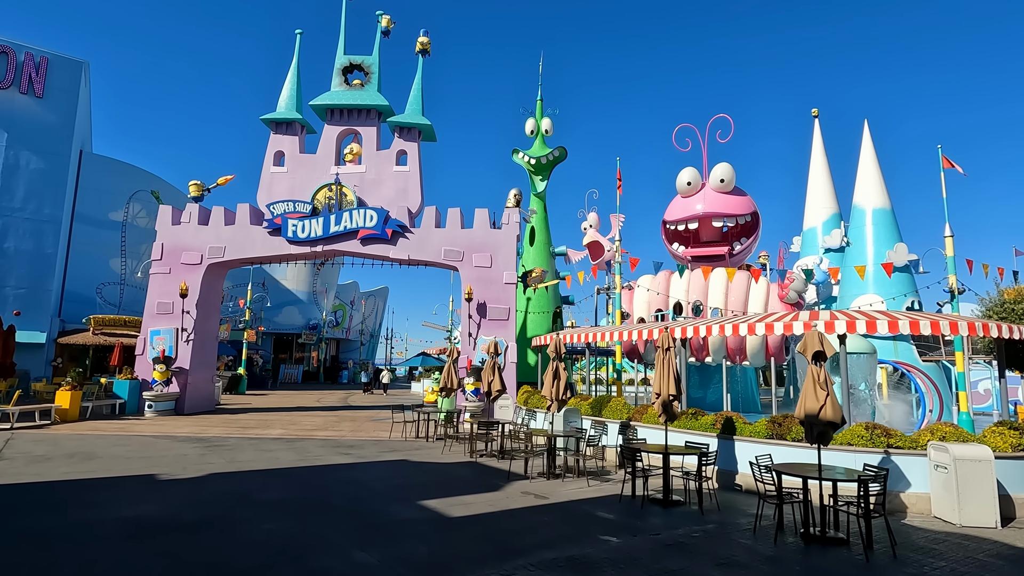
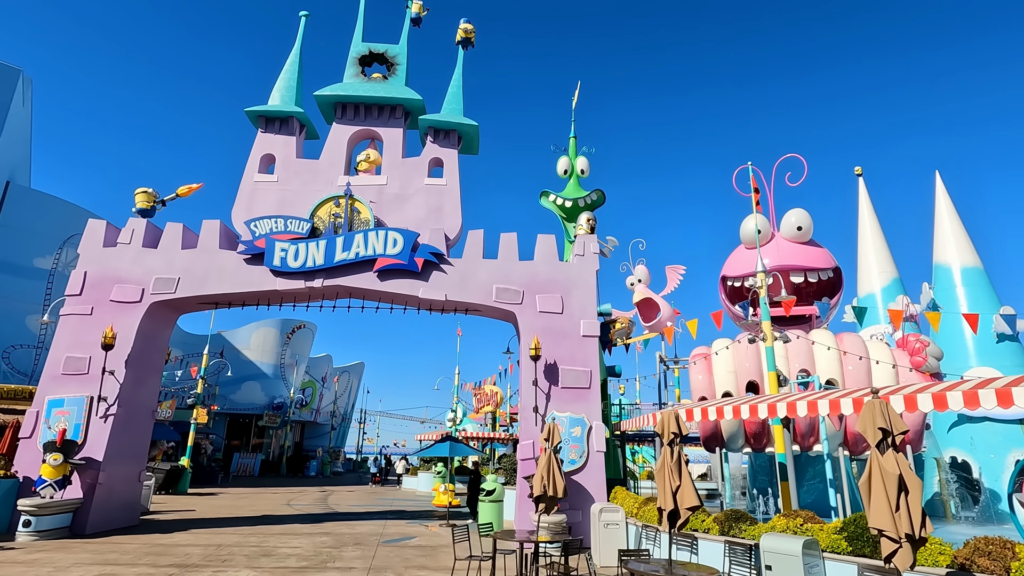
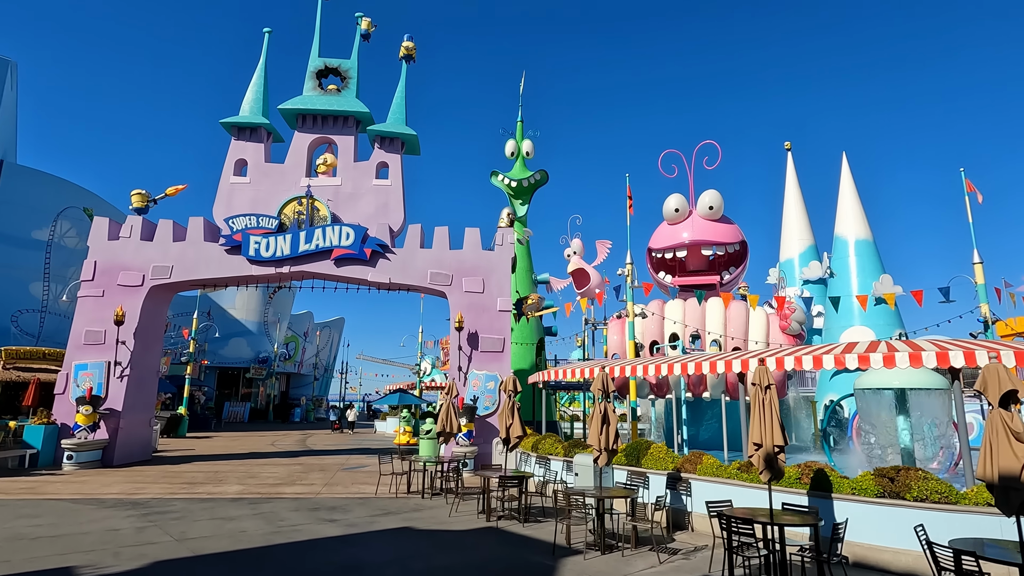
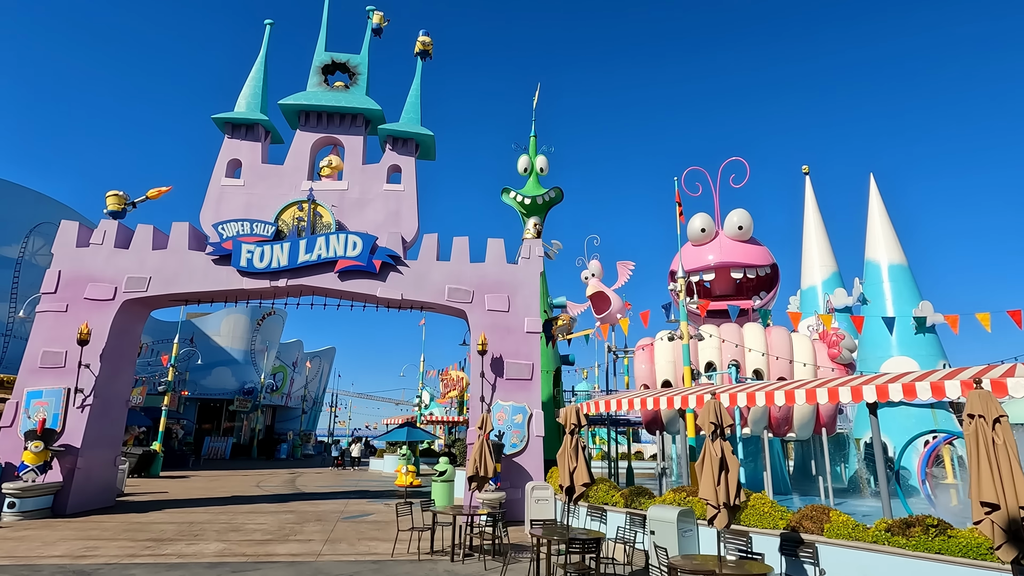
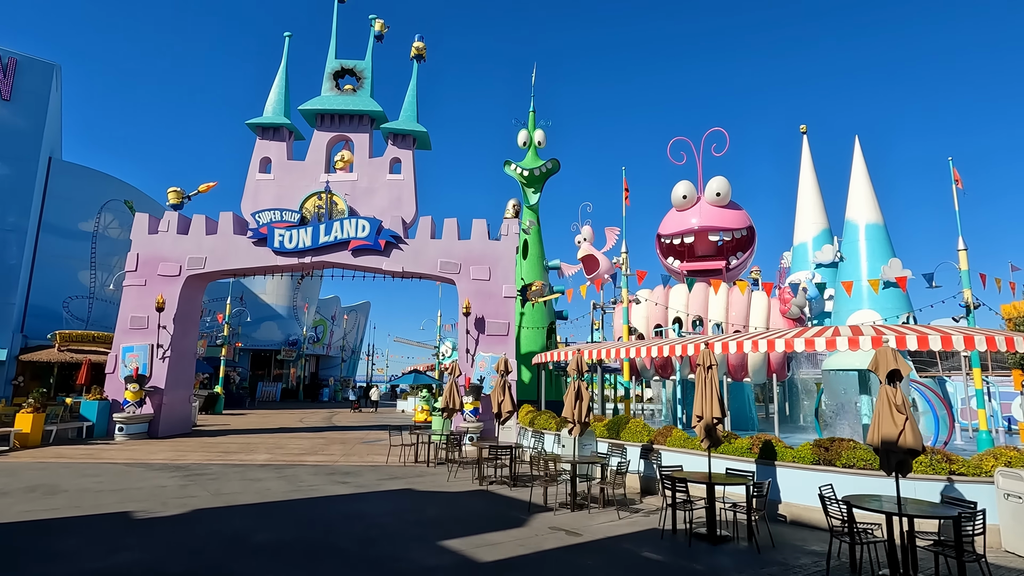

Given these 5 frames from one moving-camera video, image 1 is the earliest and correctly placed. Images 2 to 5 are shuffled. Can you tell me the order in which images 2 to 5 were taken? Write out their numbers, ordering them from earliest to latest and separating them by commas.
5, 3, 4, 2
